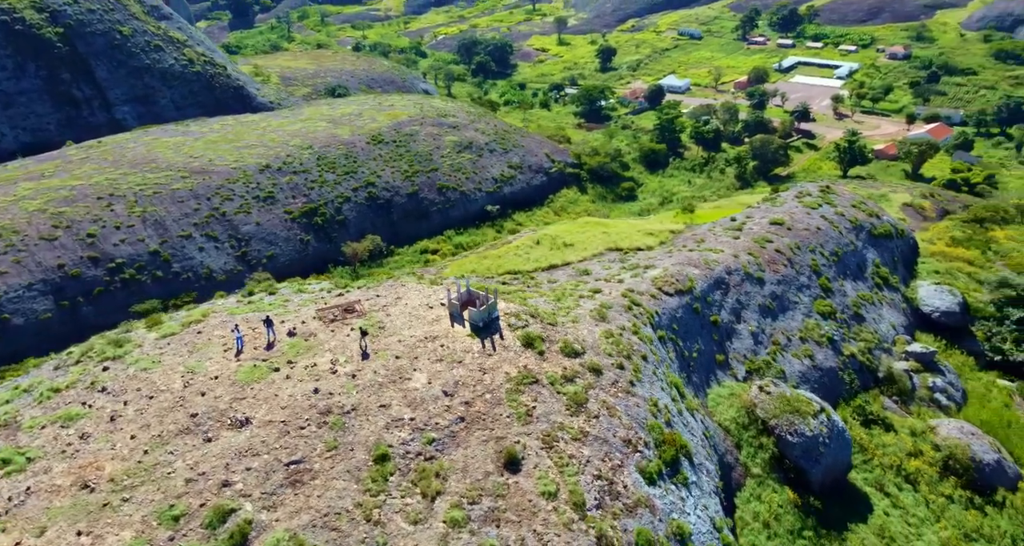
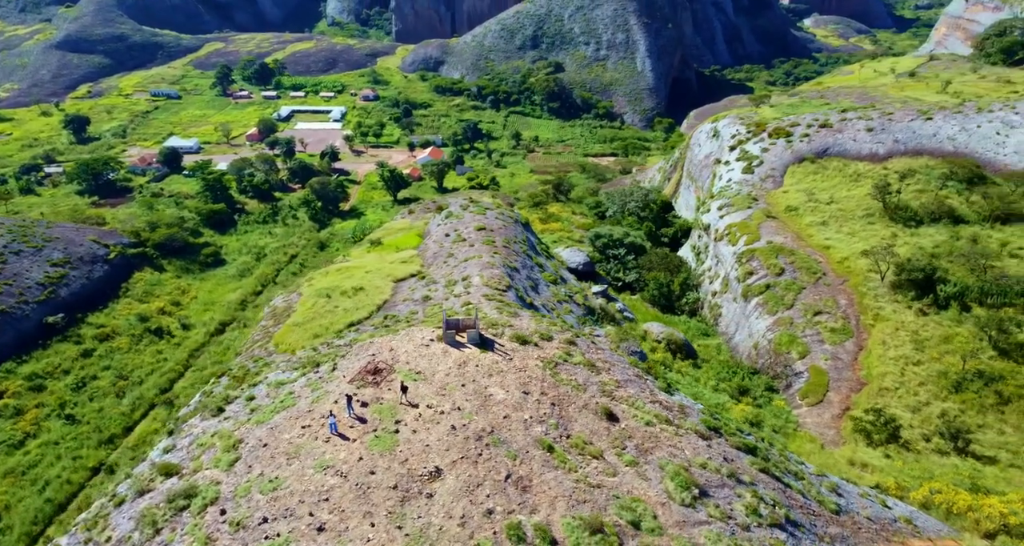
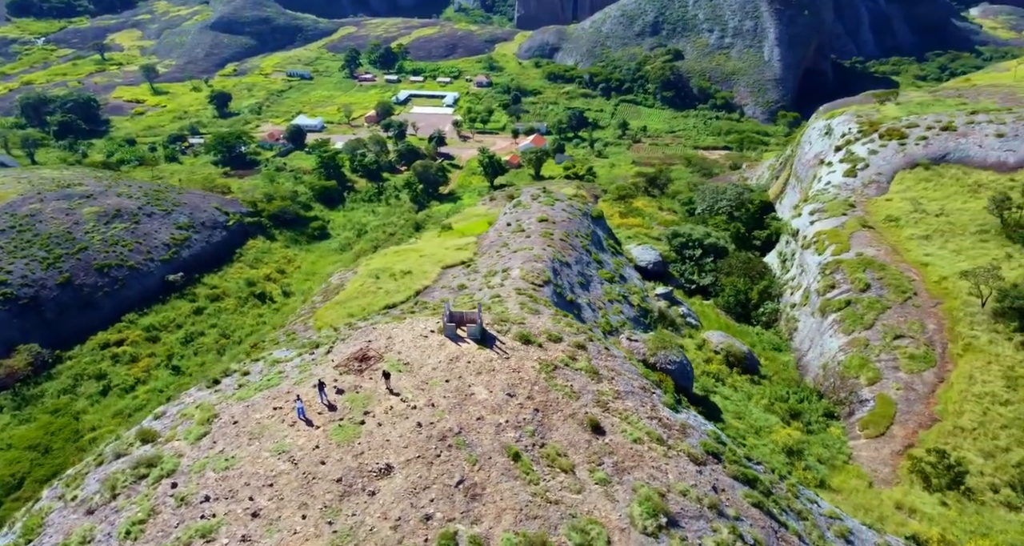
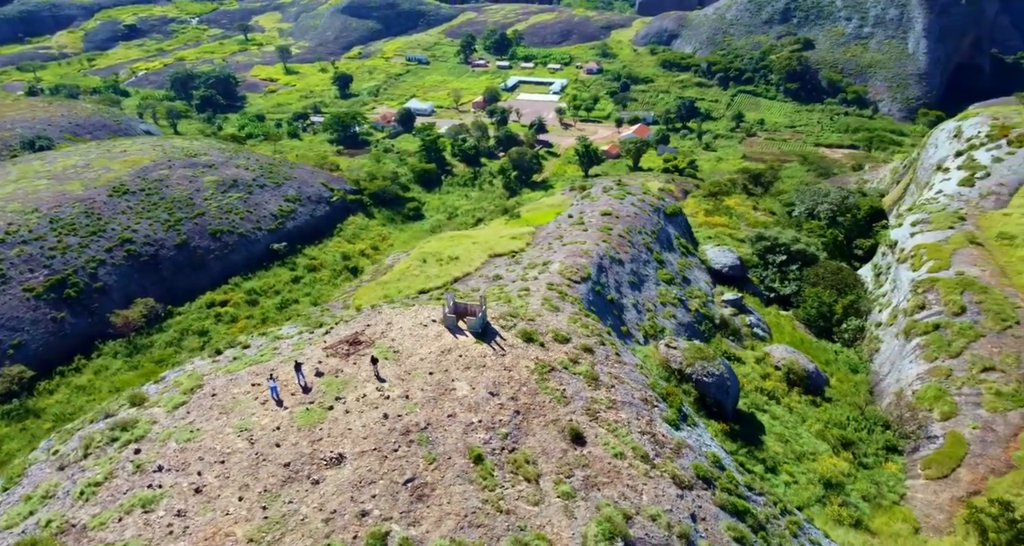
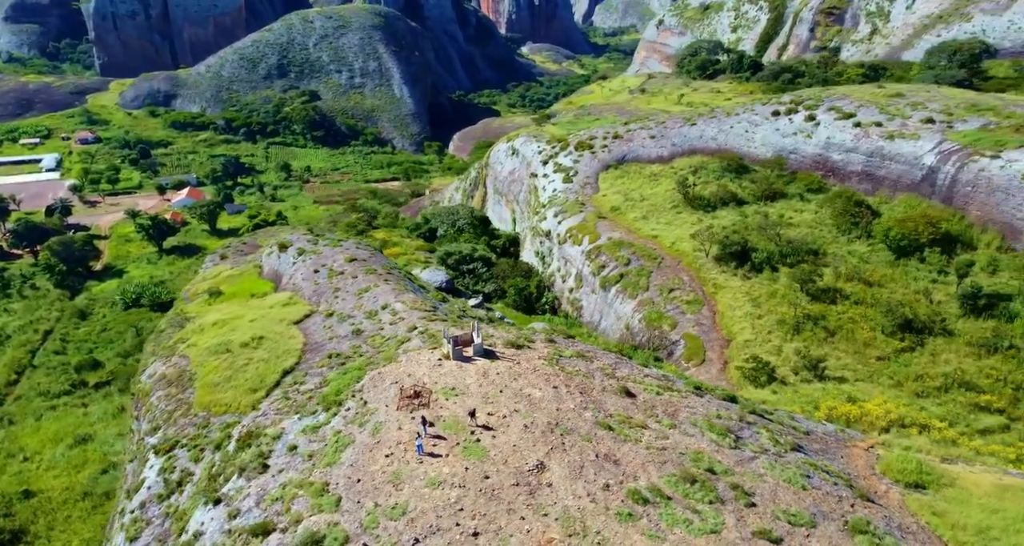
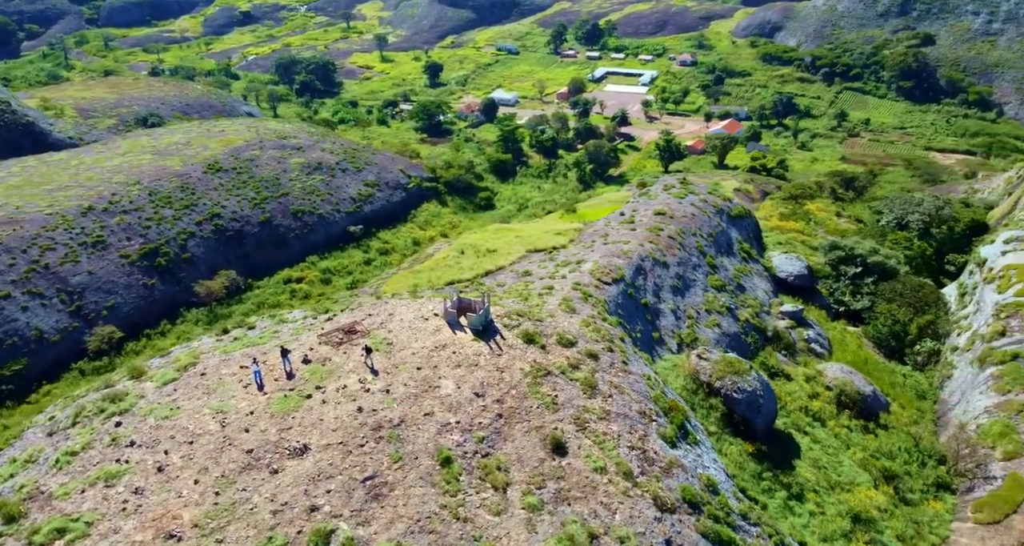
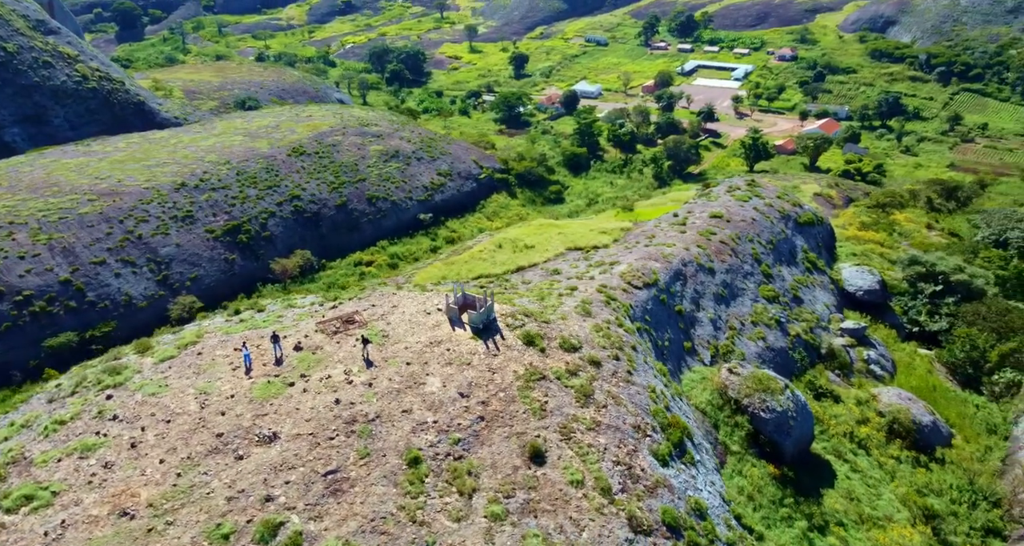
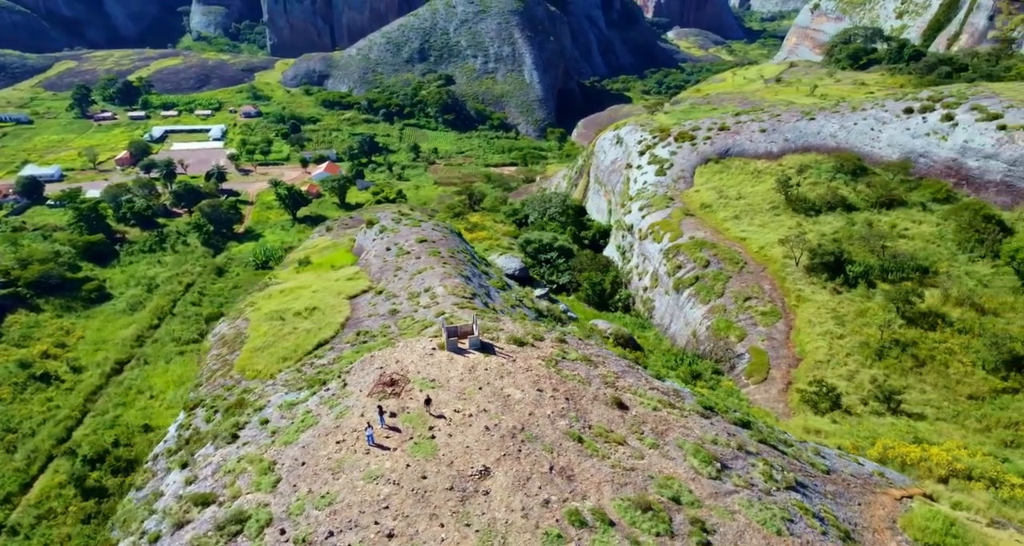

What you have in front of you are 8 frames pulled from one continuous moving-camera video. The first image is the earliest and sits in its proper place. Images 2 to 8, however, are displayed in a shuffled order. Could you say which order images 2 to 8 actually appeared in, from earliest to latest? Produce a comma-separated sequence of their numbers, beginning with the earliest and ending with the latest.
7, 6, 4, 3, 2, 8, 5
